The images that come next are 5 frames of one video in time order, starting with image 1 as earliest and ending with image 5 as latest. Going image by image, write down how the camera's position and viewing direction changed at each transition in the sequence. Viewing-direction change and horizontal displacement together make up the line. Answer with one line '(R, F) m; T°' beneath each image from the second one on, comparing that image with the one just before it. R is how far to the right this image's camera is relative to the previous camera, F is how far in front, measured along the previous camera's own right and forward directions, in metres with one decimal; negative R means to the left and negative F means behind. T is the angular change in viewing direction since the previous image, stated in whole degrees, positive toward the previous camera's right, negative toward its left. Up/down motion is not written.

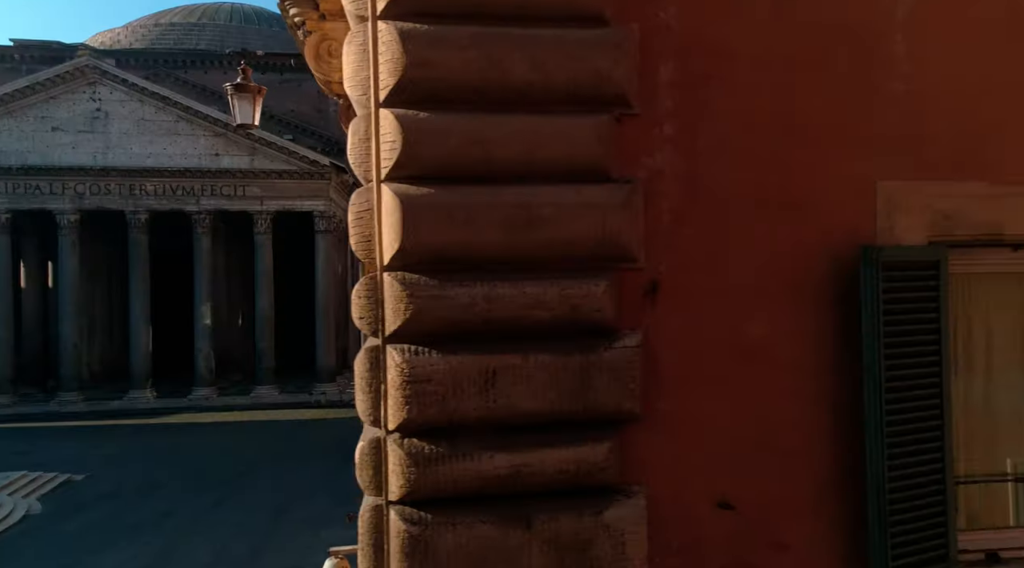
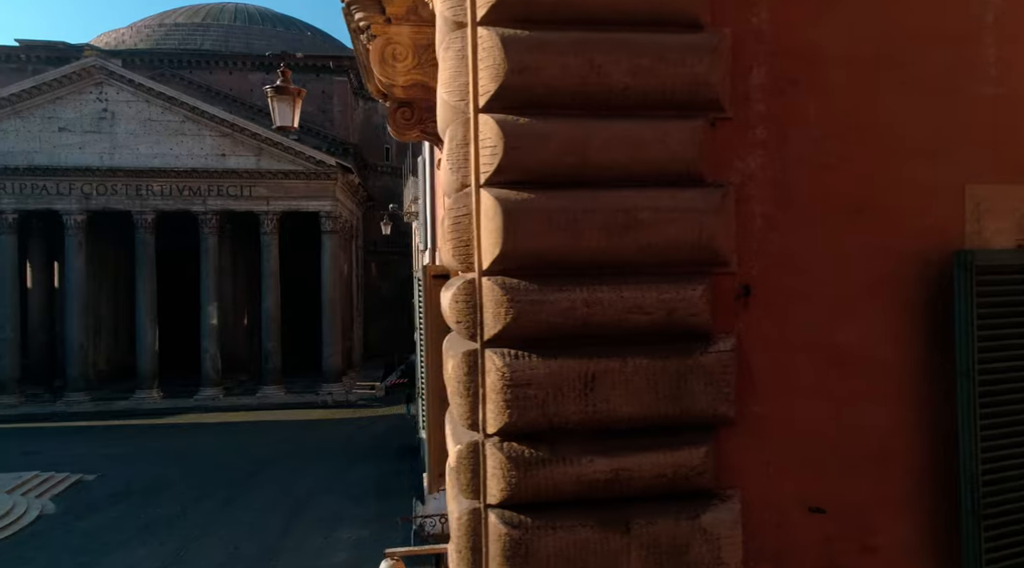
(-0.3, 0.0) m; 0°
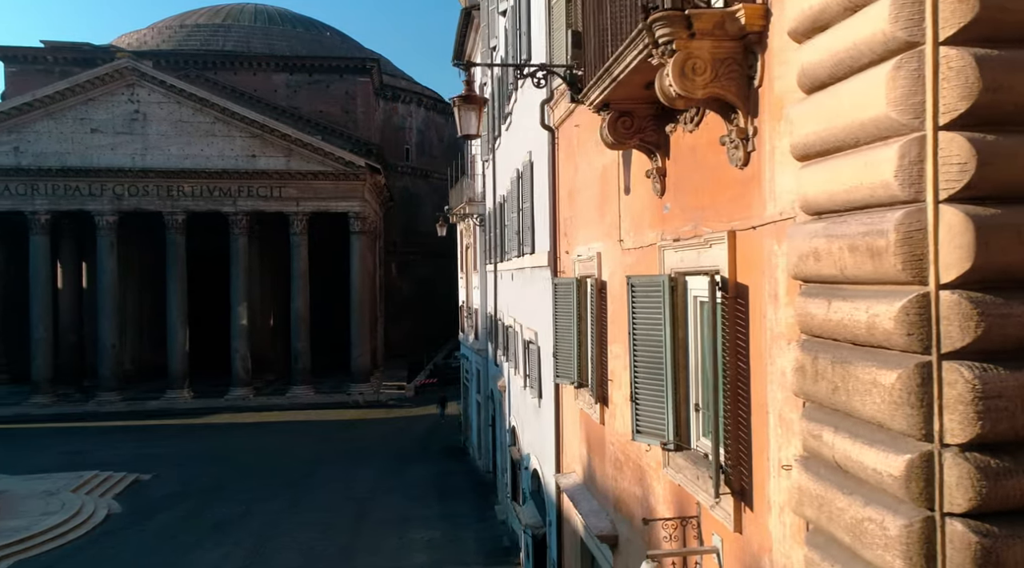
(-1.2, -0.1) m; -1°
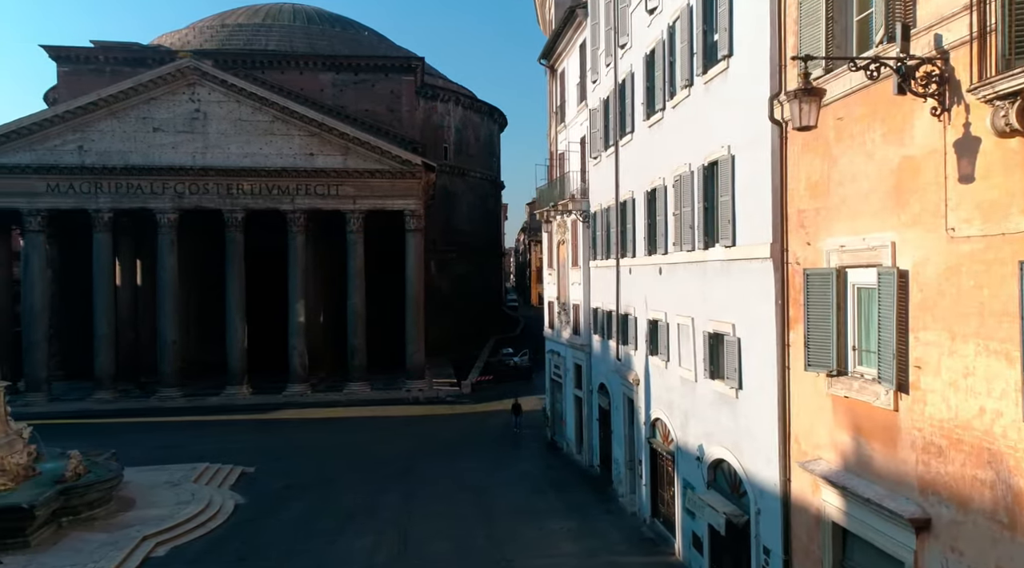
(-2.4, -0.2) m; -1°
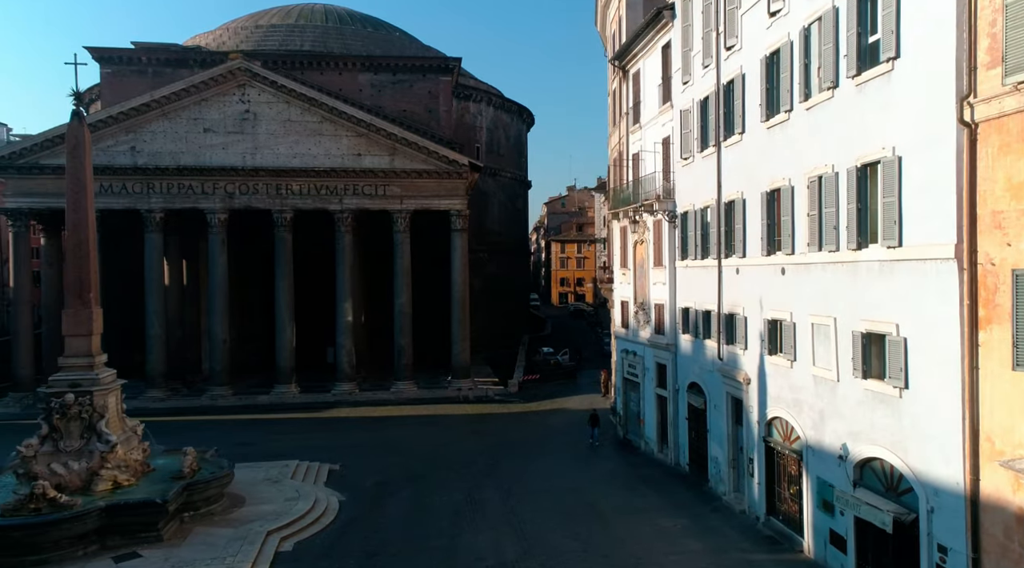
(-2.0, -0.2) m; -1°
